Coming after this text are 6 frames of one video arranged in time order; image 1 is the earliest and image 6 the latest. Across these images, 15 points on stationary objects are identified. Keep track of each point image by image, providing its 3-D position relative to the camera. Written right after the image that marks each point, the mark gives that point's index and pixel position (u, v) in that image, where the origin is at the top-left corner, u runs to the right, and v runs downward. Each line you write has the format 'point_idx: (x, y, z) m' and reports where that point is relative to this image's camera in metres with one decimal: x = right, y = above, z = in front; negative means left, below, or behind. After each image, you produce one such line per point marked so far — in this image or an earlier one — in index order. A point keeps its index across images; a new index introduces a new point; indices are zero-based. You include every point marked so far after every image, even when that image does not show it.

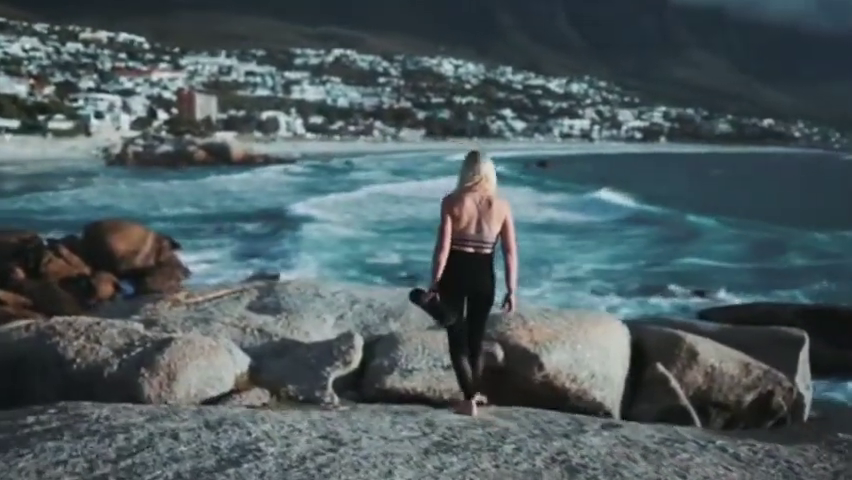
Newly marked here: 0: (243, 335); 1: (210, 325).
0: (-1.5, -0.8, +6.8) m
1: (-1.8, -0.7, +6.9) m
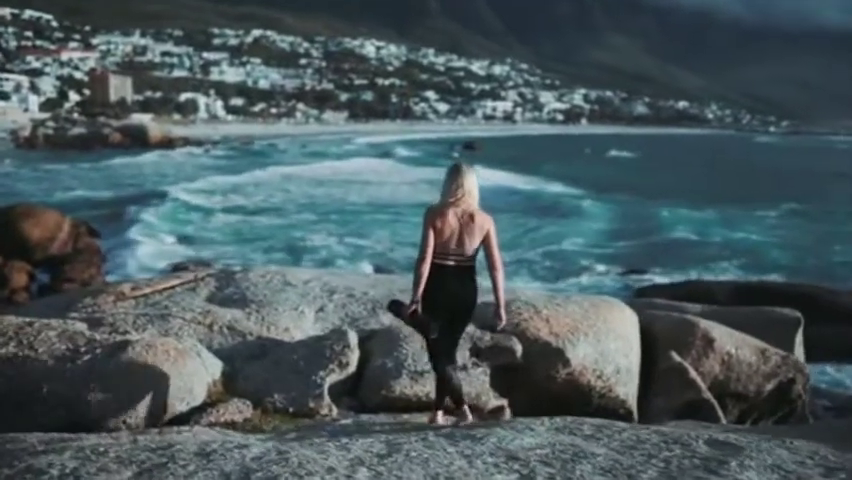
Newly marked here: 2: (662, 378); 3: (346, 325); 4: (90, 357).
0: (-1.5, -0.6, +5.7) m
1: (-1.8, -0.6, +5.8) m
2: (+1.9, -1.1, +6.8) m
3: (-0.6, -0.6, +6.1) m
4: (-1.9, -0.7, +4.9) m
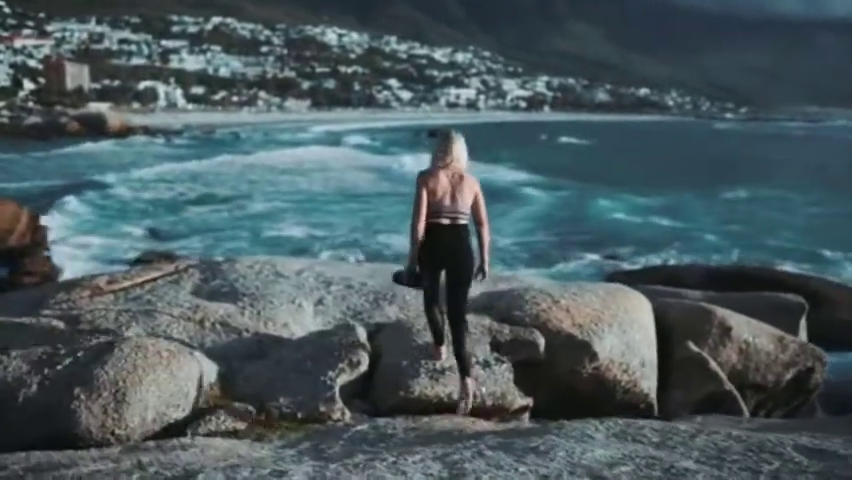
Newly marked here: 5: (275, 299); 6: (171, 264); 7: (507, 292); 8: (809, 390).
0: (-1.4, -0.6, +5.1) m
1: (-1.7, -0.5, +5.2) m
2: (+1.9, -1.0, +6.4) m
3: (-0.5, -0.5, +5.6) m
4: (-1.8, -0.6, +4.3) m
5: (-1.0, -0.4, +5.7) m
6: (-2.0, -0.2, +6.7) m
7: (+0.5, -0.4, +5.7) m
8: (+3.2, -1.2, +7.0) m
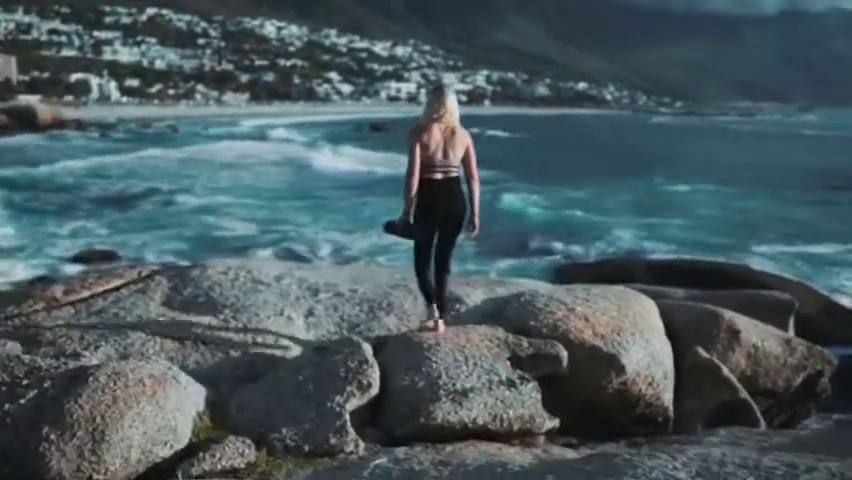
0: (-1.3, -0.6, +4.5) m
1: (-1.6, -0.5, +4.6) m
2: (+1.9, -1.0, +6.0) m
3: (-0.5, -0.5, +5.1) m
4: (-1.7, -0.7, +3.7) m
5: (-1.0, -0.4, +5.1) m
6: (-2.1, -0.2, +6.0) m
7: (+0.5, -0.4, +5.2) m
8: (+3.1, -1.2, +6.7) m
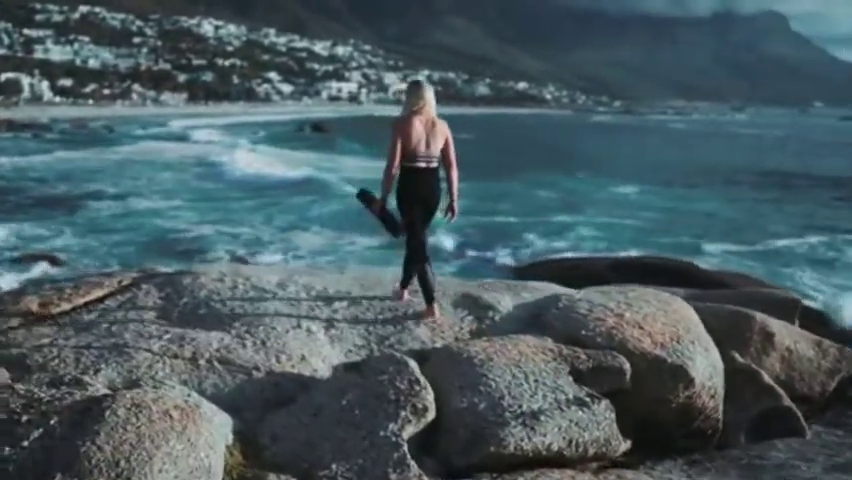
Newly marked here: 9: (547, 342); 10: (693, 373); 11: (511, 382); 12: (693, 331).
0: (-1.1, -0.6, +3.9) m
1: (-1.4, -0.5, +4.0) m
2: (+2.0, -1.0, +5.6) m
3: (-0.3, -0.6, +4.5) m
4: (-1.4, -0.7, +3.0) m
5: (-0.8, -0.5, +4.5) m
6: (-1.9, -0.3, +5.3) m
7: (+0.7, -0.4, +4.7) m
8: (+3.2, -1.2, +6.4) m
9: (+0.6, -0.5, +4.2) m
10: (+1.3, -0.7, +4.4) m
11: (+0.4, -0.6, +3.8) m
12: (+1.5, -0.5, +4.6) m
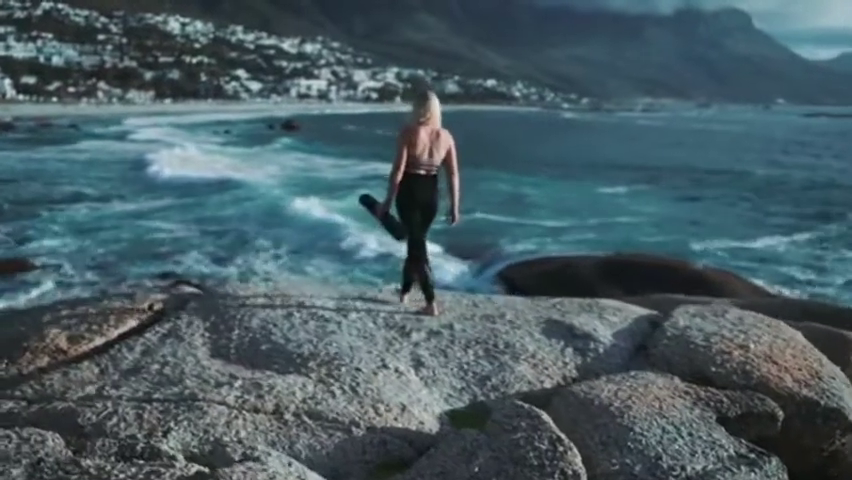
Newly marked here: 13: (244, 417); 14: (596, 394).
0: (-0.6, -0.7, +3.3) m
1: (-0.9, -0.7, +3.3) m
2: (+2.5, -1.1, +5.1) m
3: (+0.2, -0.7, +3.9) m
4: (-0.8, -0.8, +2.4) m
5: (-0.3, -0.6, +3.9) m
6: (-1.5, -0.4, +4.7) m
7: (+1.2, -0.5, +4.1) m
8: (+3.6, -1.3, +5.9) m
9: (+1.1, -0.6, +3.6) m
10: (+1.8, -0.8, +3.8) m
11: (+0.9, -0.8, +3.2) m
12: (+2.0, -0.6, +4.1) m
13: (-0.7, -0.7, +3.3) m
14: (+0.7, -0.6, +3.4) m
